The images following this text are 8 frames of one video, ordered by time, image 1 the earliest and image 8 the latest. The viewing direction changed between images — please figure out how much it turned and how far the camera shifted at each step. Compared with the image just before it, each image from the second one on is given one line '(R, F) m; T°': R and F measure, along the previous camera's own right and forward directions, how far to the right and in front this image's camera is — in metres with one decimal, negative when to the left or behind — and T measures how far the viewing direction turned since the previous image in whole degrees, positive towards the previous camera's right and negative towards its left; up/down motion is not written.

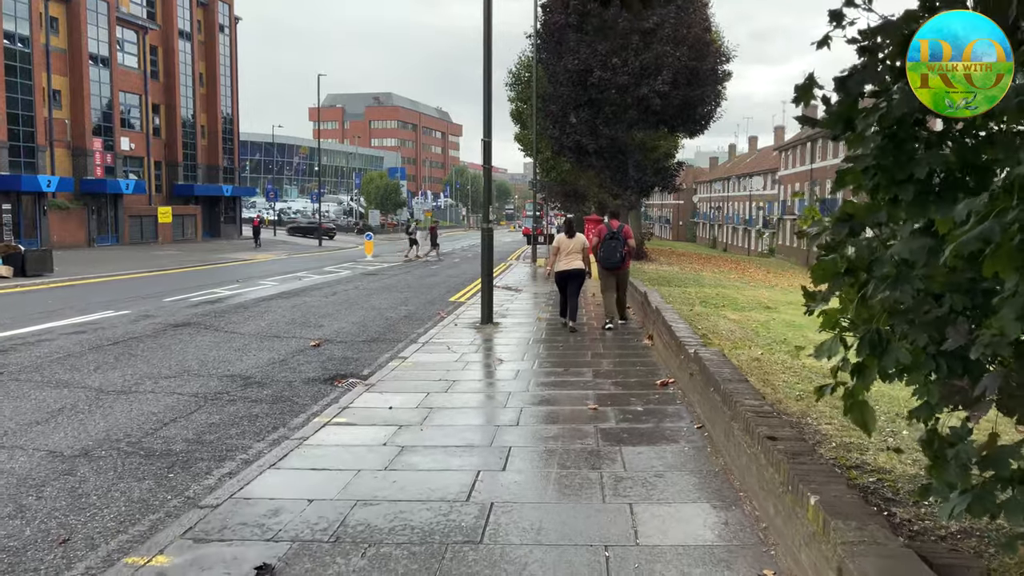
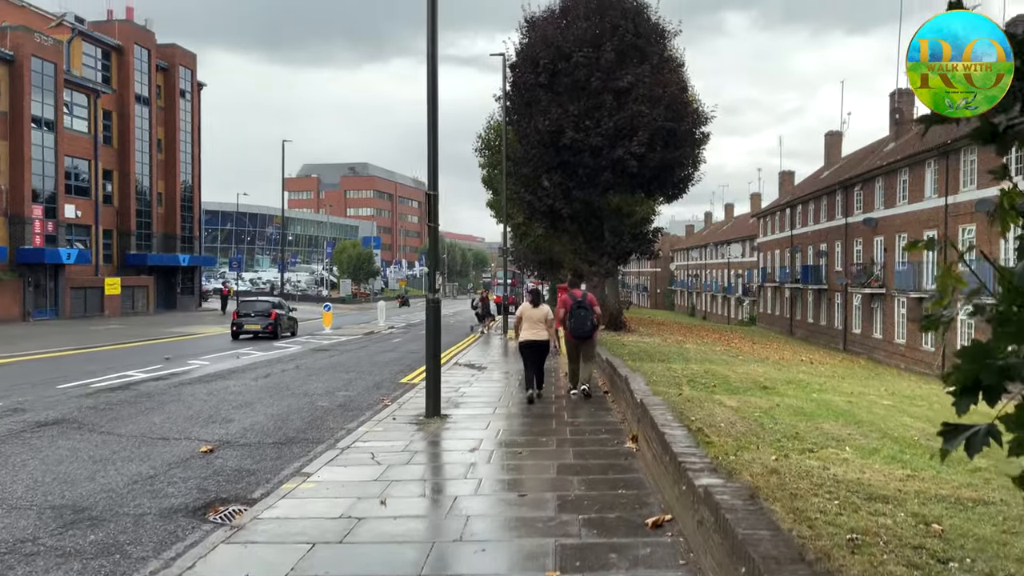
(+0.3, +2.0) m; +2°
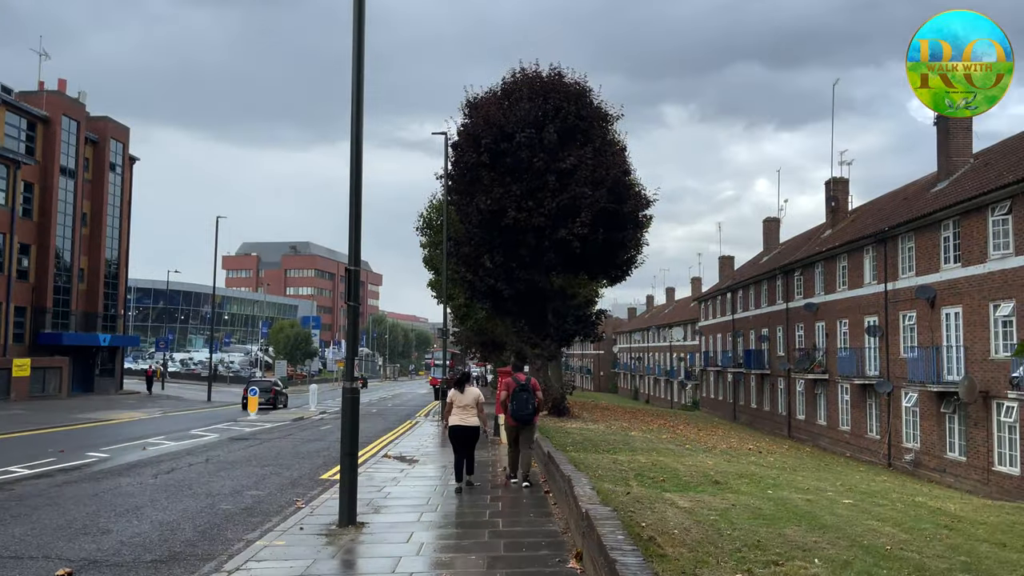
(+0.1, +0.9) m; +4°
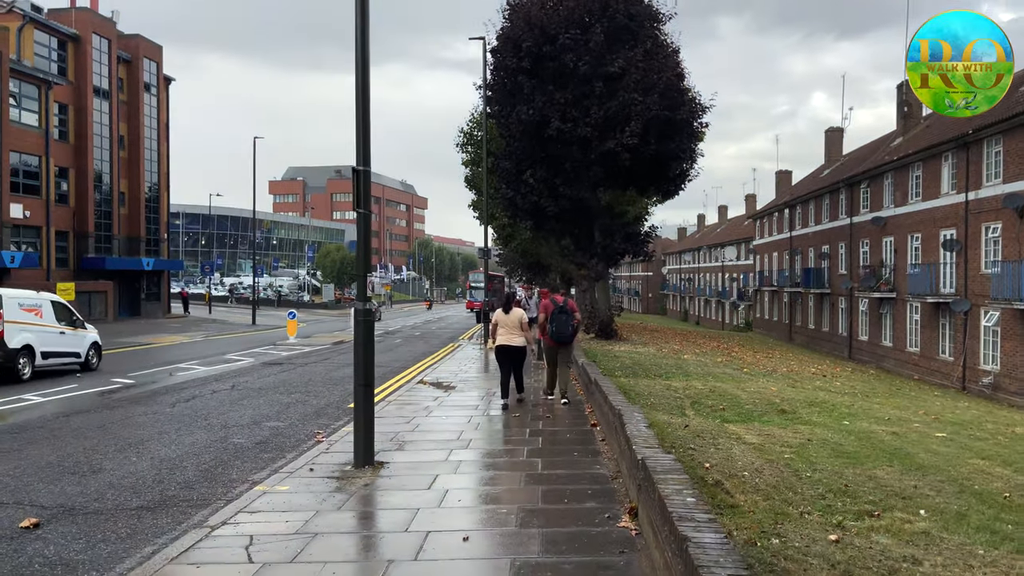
(+0.1, +1.3) m; -3°
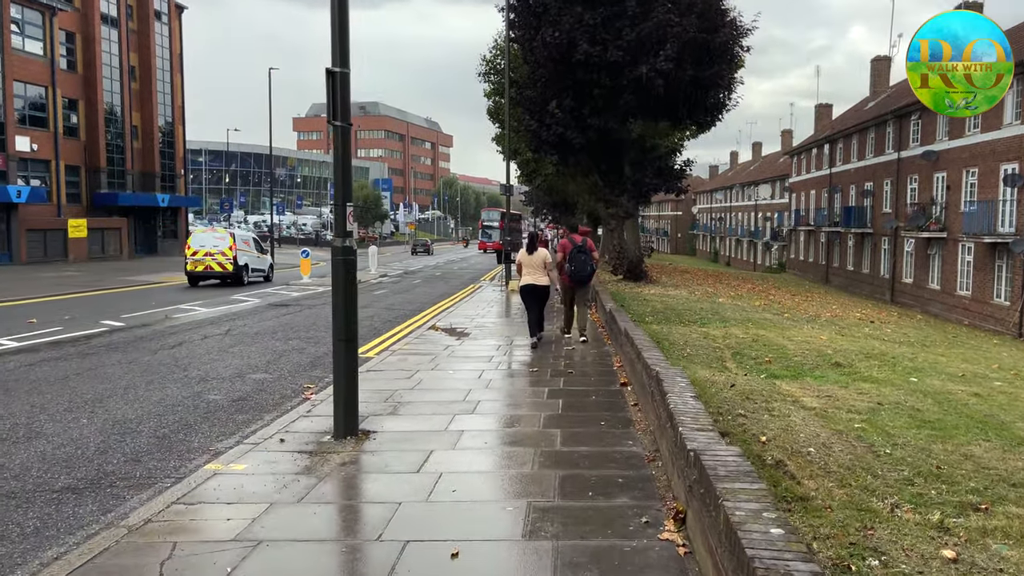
(+0.1, +1.3) m; -2°
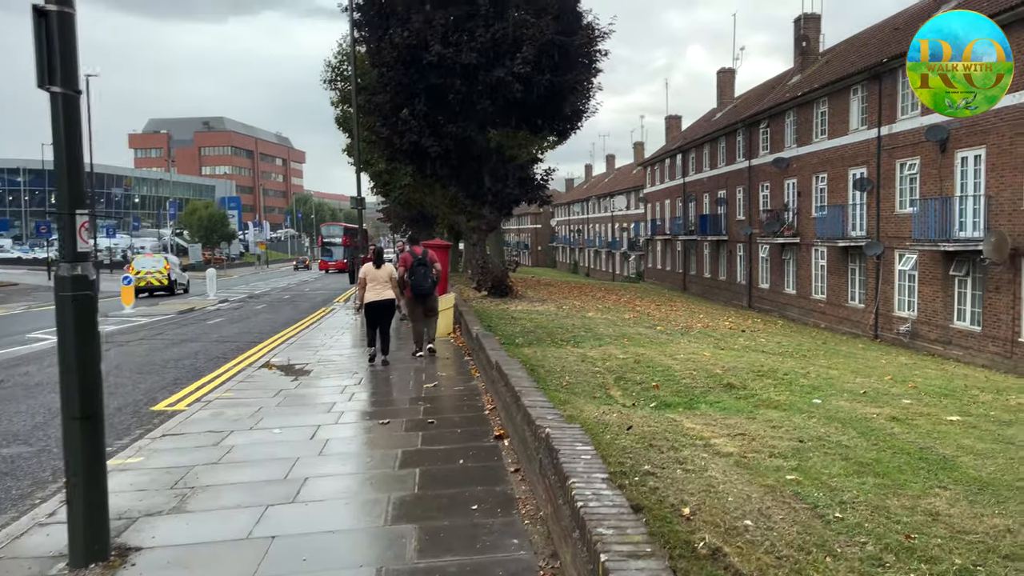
(+0.2, +1.6) m; +10°
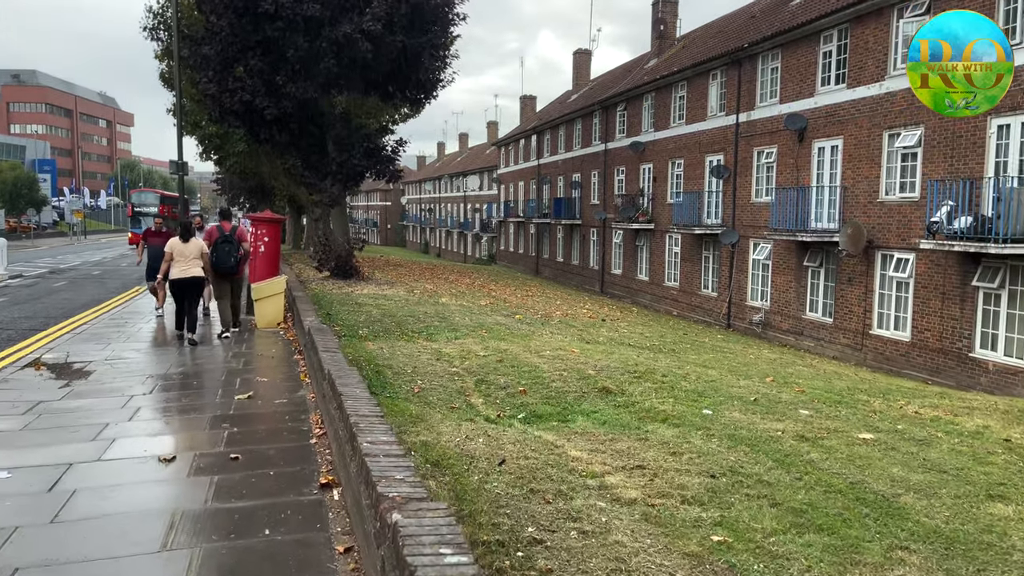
(+0.1, +1.6) m; +11°
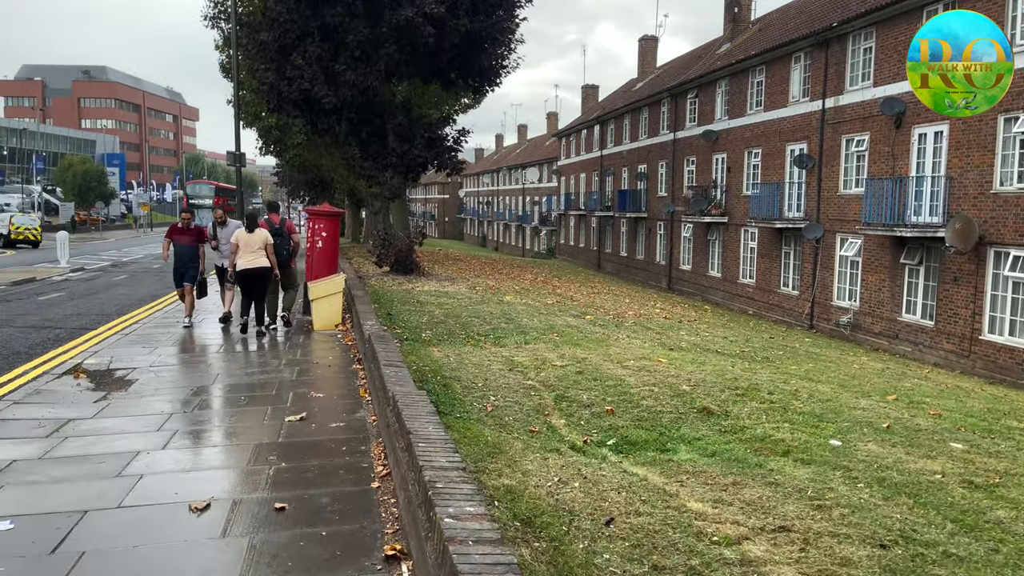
(-0.3, +1.0) m; -4°
